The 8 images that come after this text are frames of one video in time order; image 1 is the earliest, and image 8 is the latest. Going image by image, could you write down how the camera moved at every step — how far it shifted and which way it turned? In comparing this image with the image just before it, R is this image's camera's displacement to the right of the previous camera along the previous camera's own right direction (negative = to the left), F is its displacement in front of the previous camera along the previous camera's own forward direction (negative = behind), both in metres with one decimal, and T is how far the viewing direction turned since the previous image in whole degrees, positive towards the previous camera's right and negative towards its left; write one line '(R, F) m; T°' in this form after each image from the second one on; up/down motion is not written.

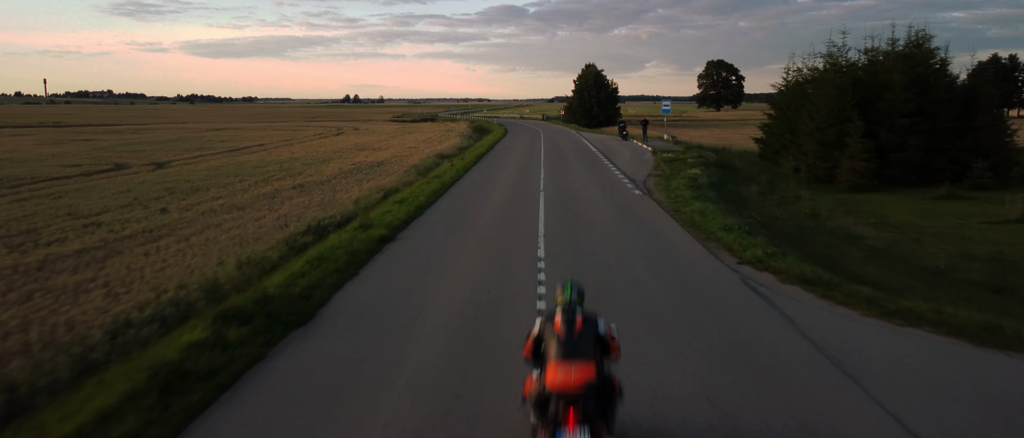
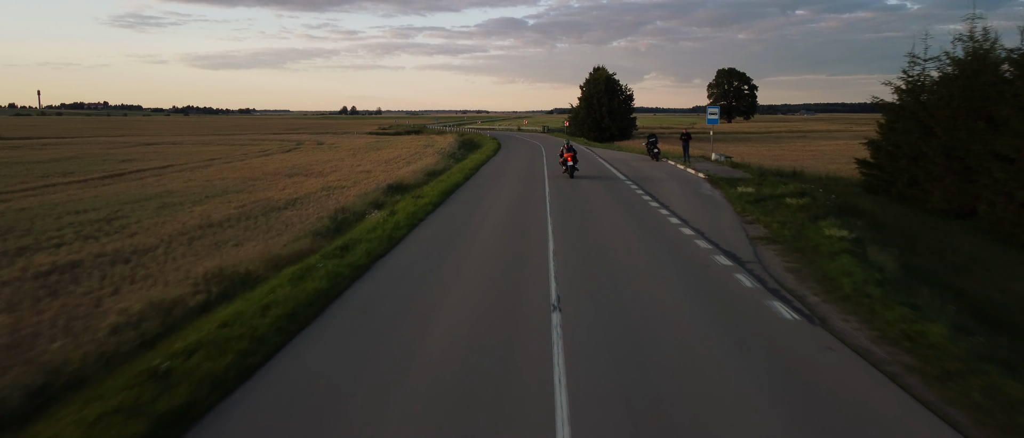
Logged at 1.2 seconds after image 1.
(+0.2, +8.3) m; 0°
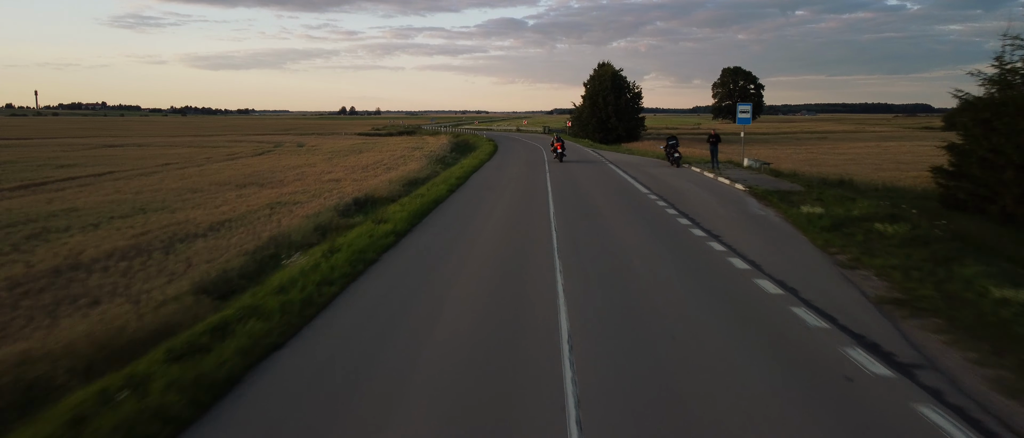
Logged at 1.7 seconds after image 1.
(+0.1, +3.4) m; 0°
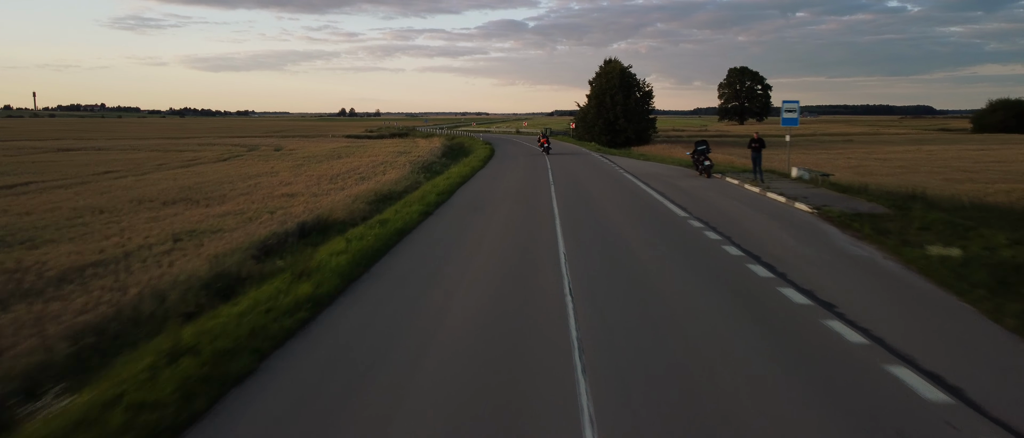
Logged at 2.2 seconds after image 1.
(+0.1, +3.5) m; 0°
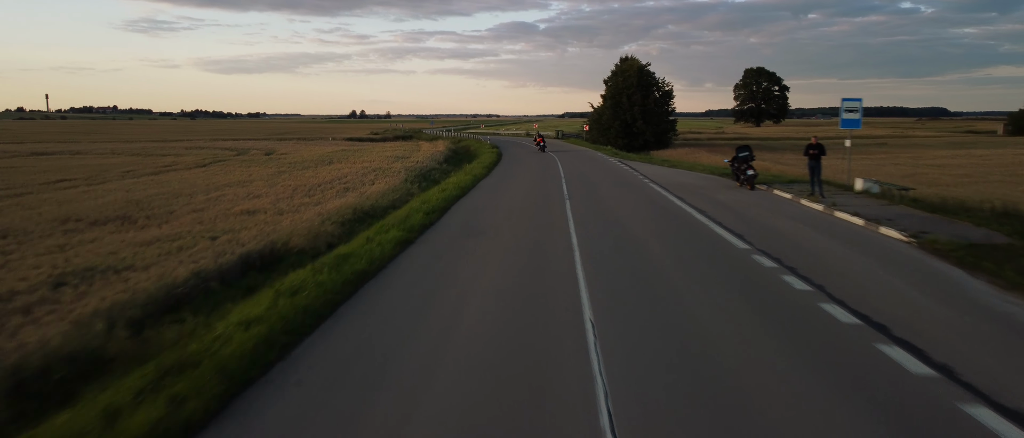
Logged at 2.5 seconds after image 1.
(+0.1, +2.6) m; -1°
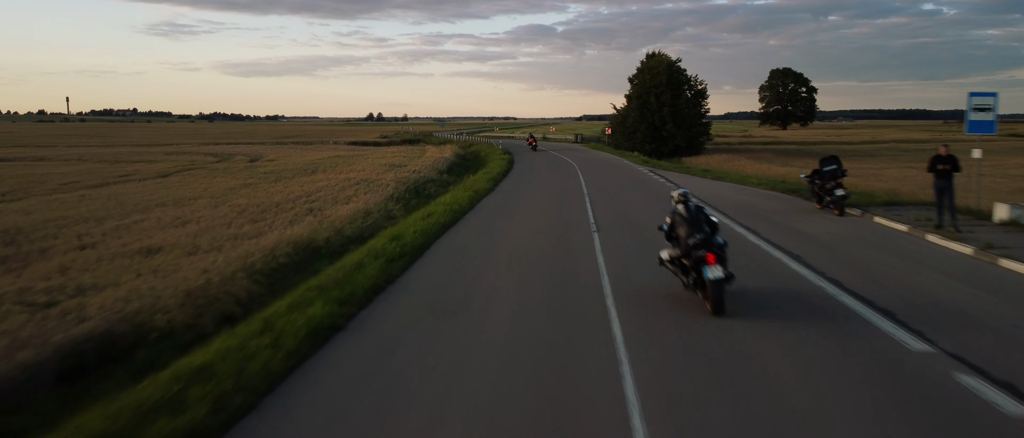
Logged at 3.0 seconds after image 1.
(+0.1, +3.5) m; -1°
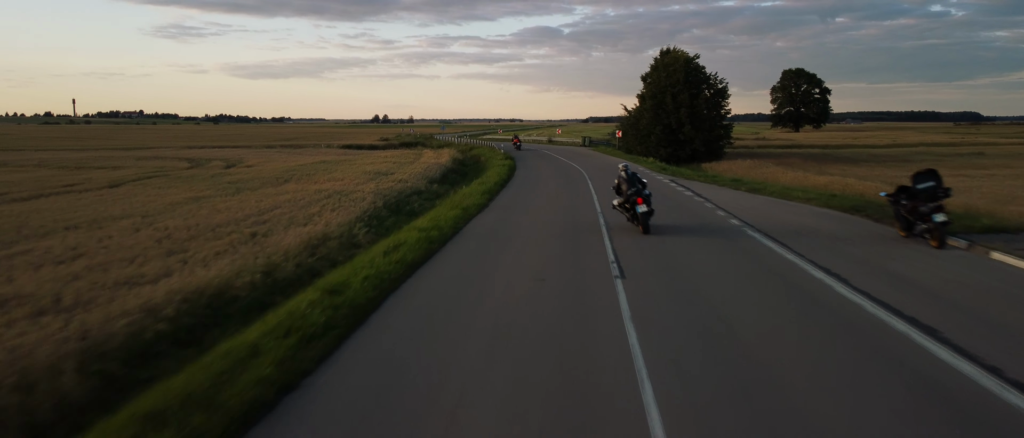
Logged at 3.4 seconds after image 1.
(+0.2, +2.6) m; -1°
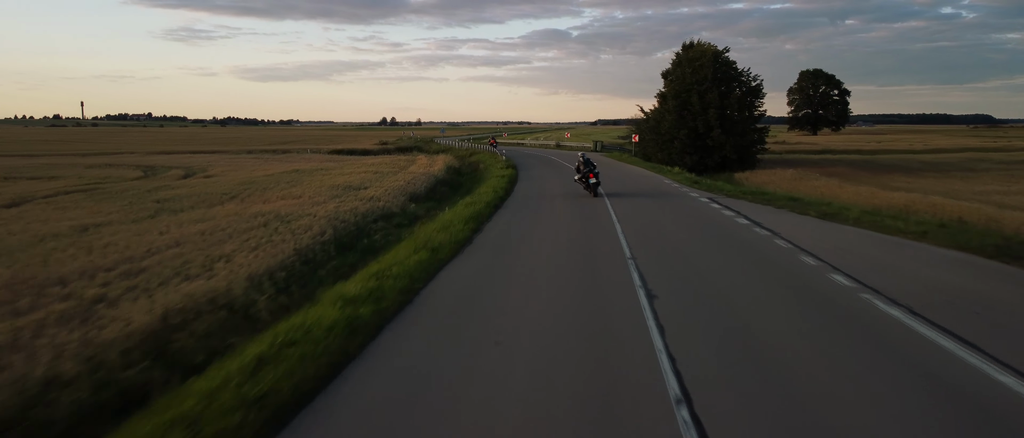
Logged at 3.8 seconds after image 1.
(+0.2, +3.6) m; -1°
